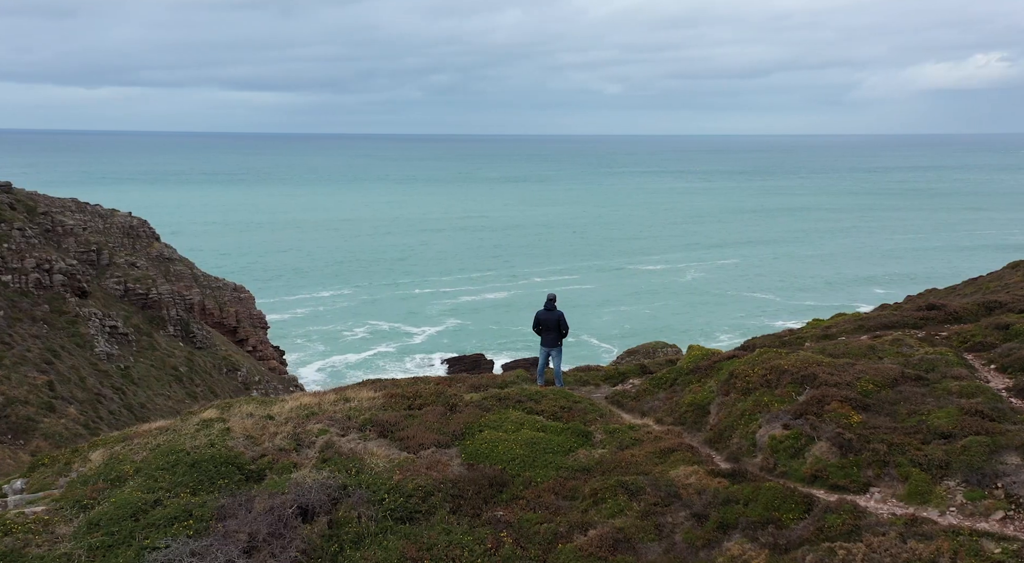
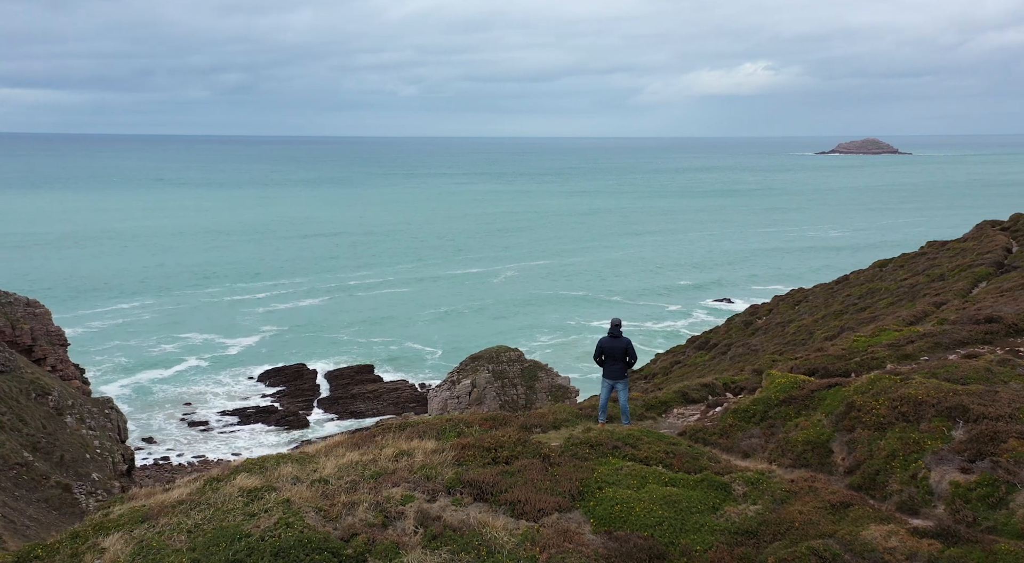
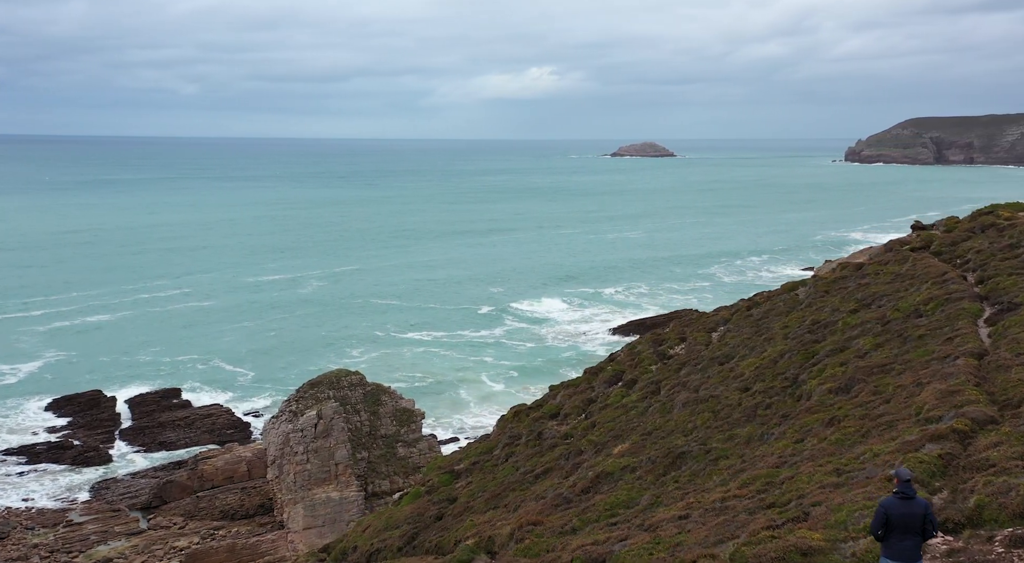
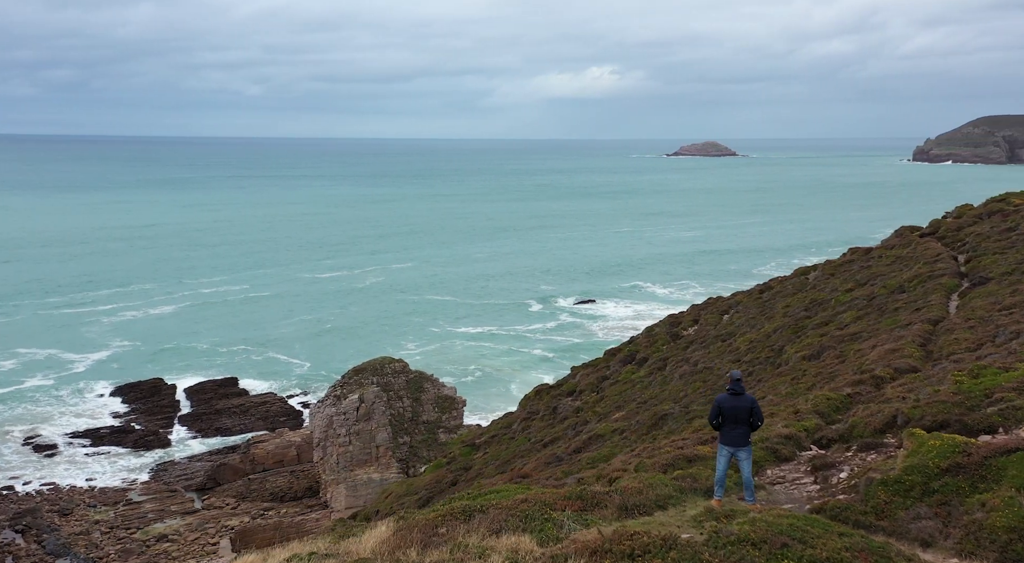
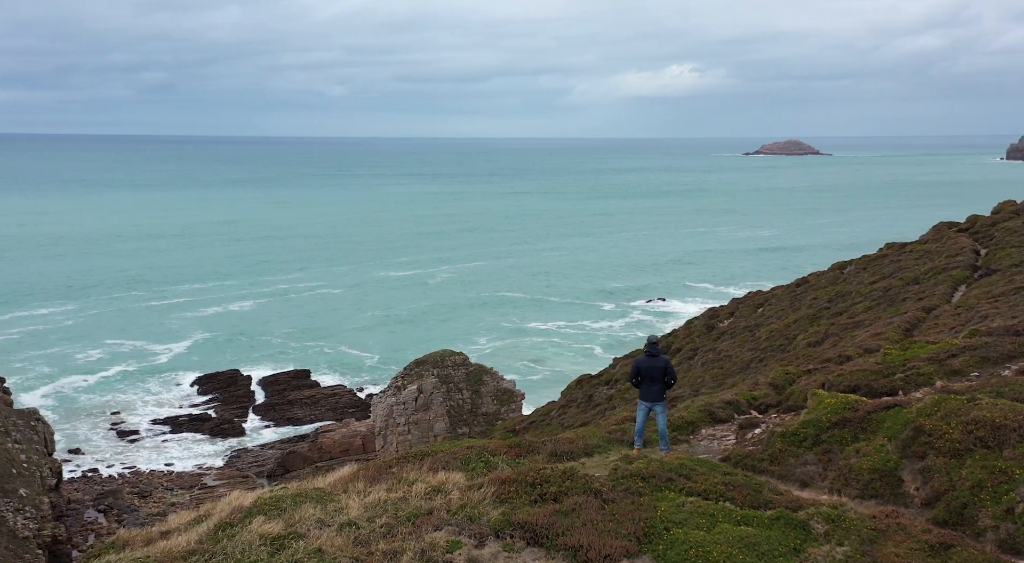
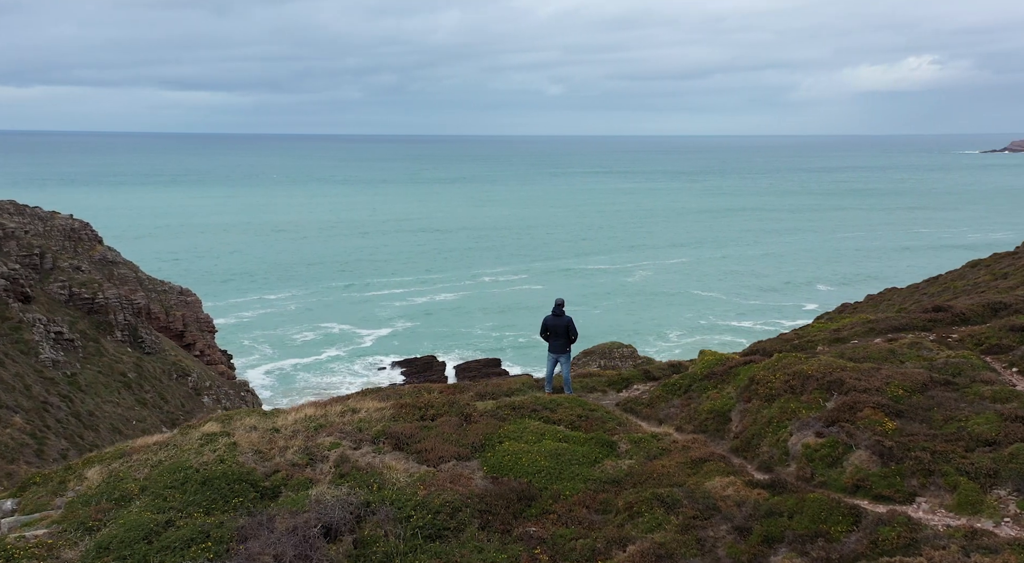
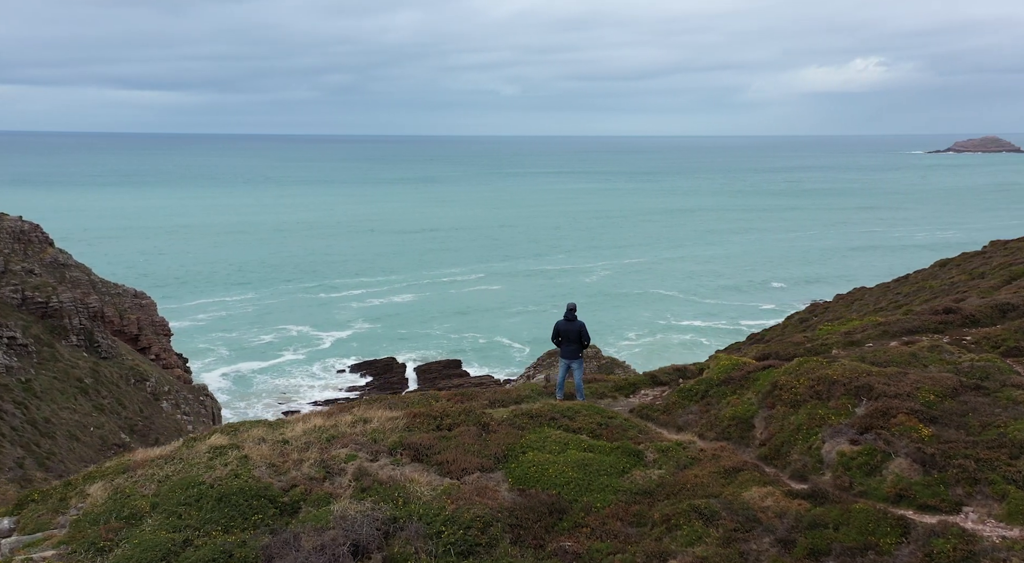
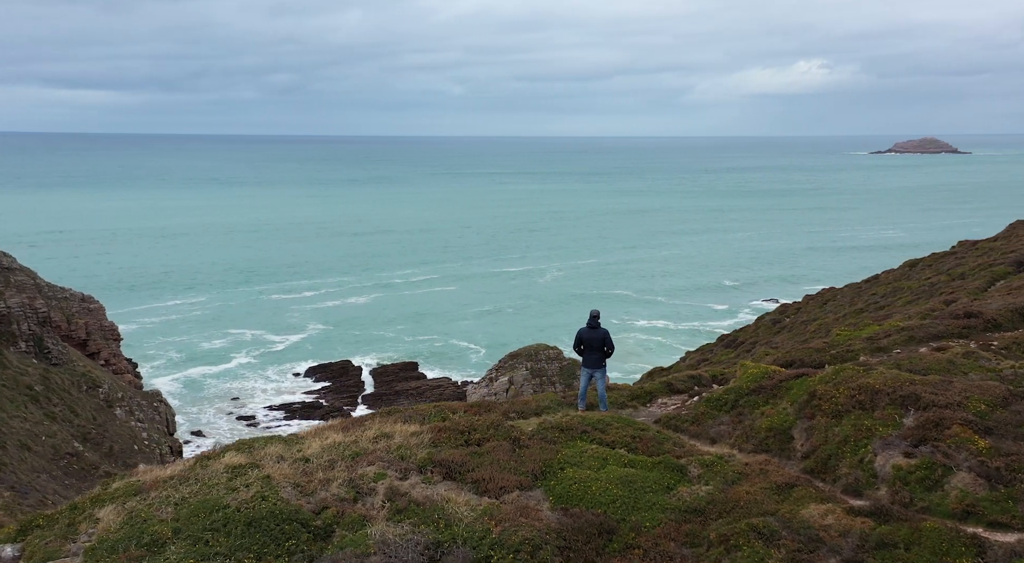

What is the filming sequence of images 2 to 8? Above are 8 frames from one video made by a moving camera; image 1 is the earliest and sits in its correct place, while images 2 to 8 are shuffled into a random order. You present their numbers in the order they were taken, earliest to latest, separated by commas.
6, 7, 8, 2, 5, 4, 3
